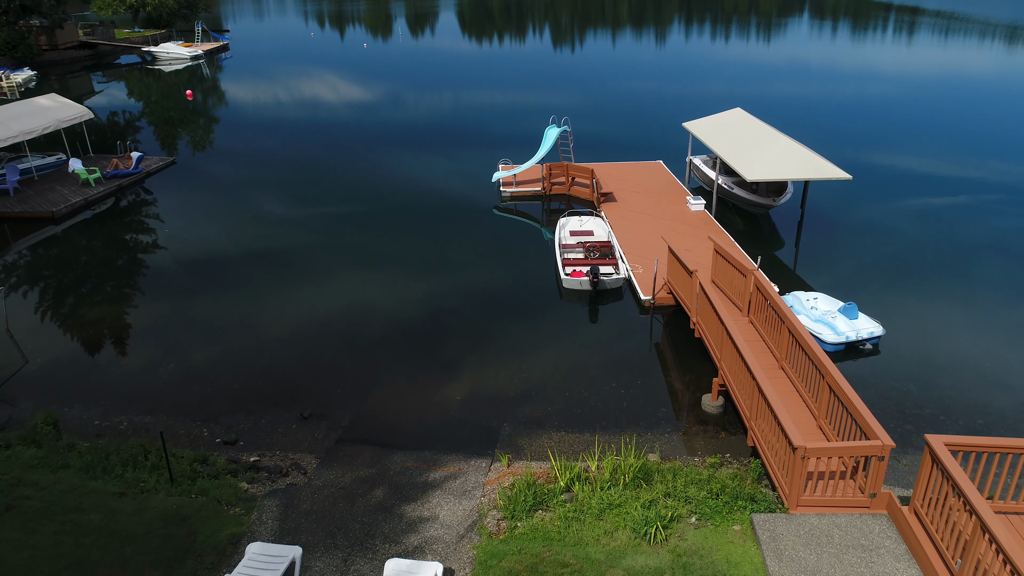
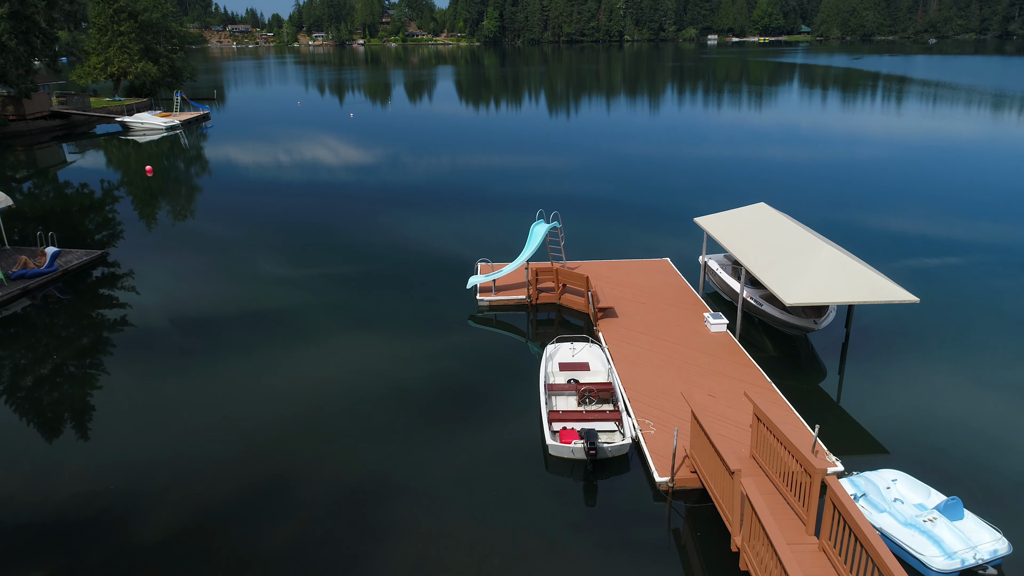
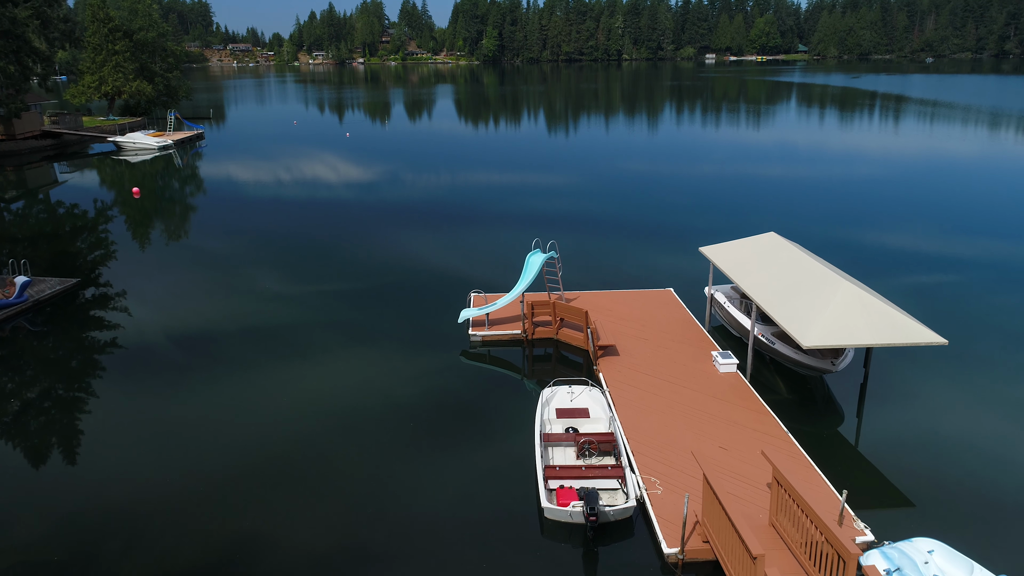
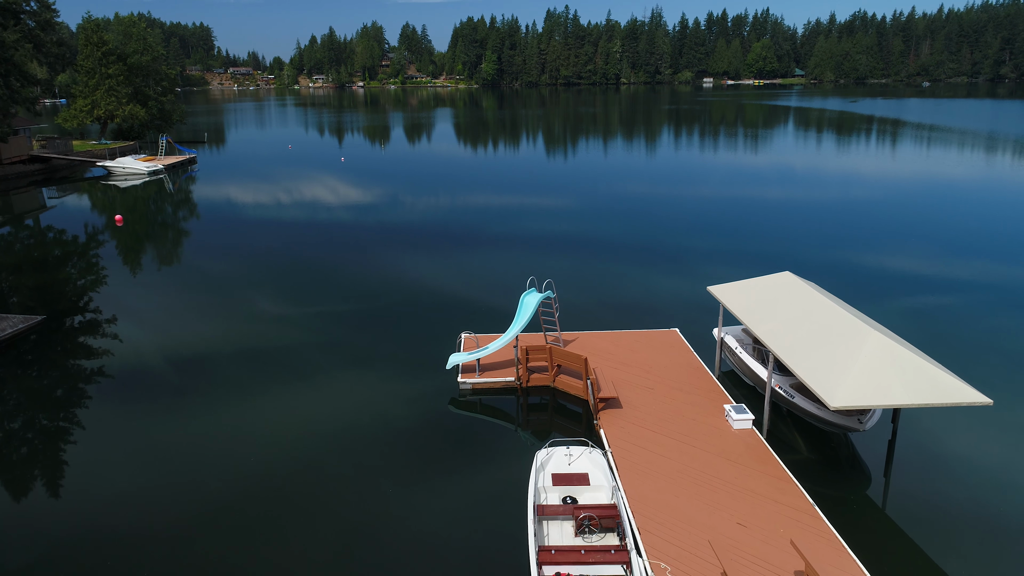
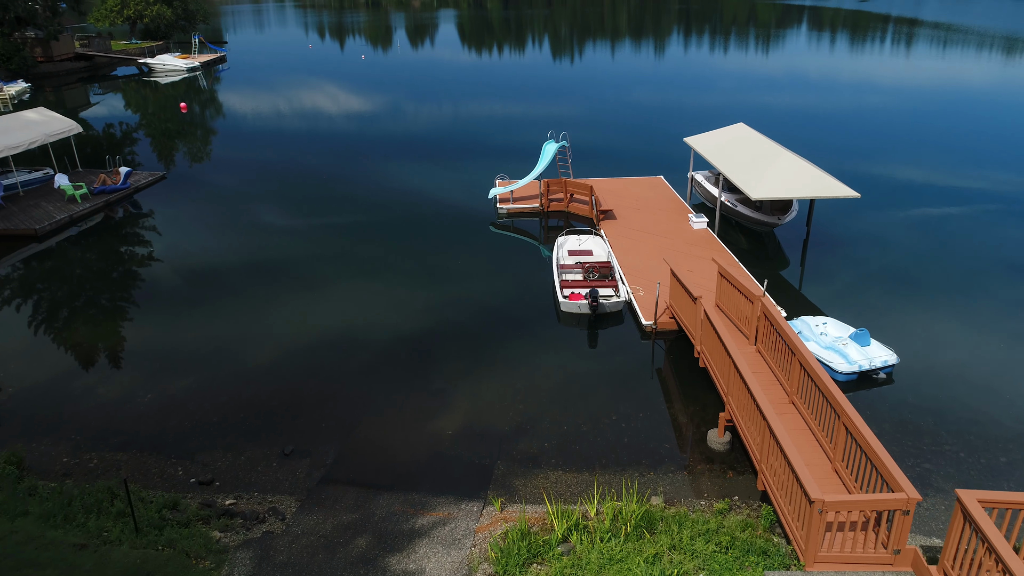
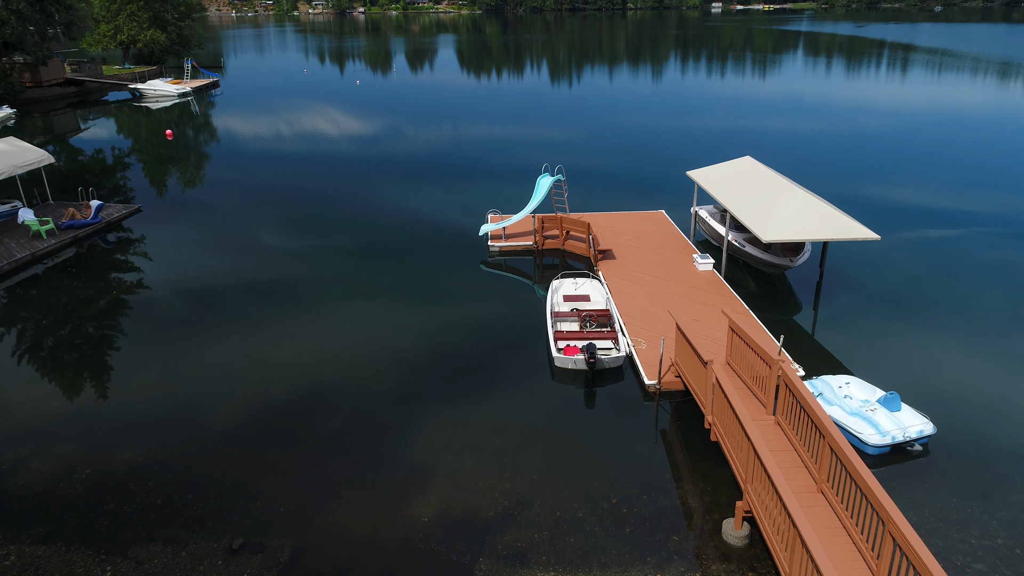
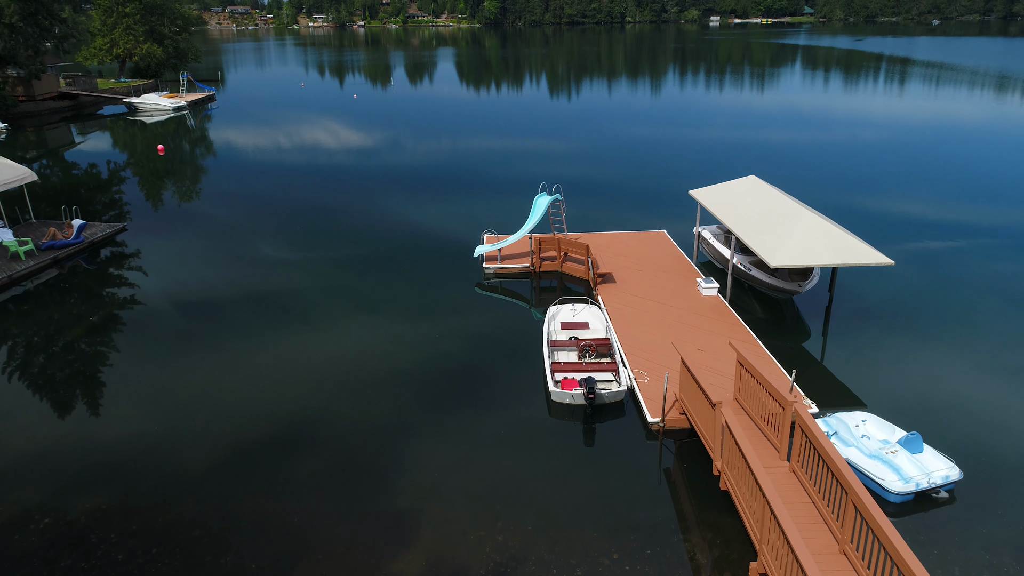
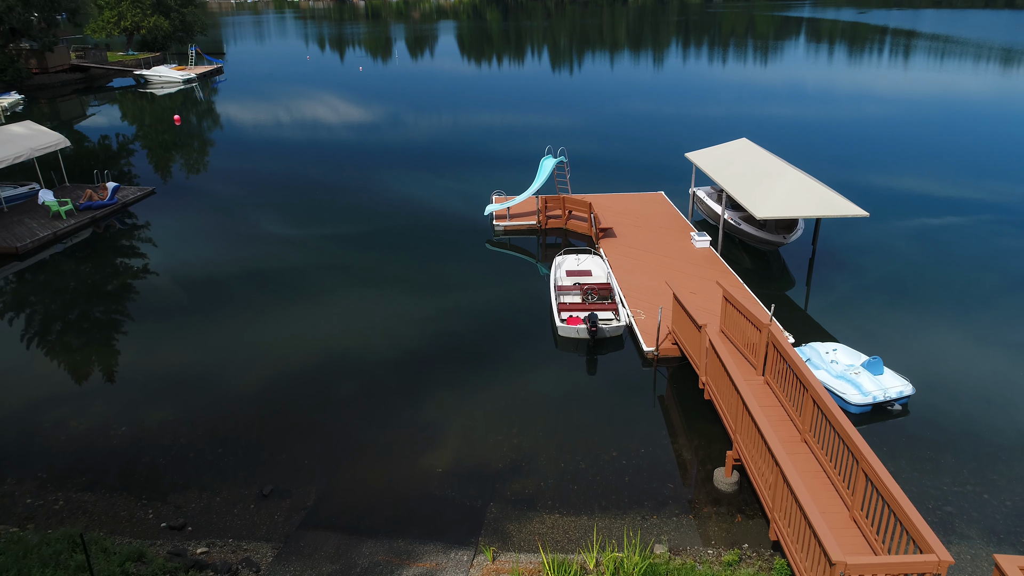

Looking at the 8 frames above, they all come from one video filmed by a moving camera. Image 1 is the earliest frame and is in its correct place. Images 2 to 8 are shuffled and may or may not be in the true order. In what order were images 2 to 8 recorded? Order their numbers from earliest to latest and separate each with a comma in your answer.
5, 8, 6, 7, 2, 3, 4
